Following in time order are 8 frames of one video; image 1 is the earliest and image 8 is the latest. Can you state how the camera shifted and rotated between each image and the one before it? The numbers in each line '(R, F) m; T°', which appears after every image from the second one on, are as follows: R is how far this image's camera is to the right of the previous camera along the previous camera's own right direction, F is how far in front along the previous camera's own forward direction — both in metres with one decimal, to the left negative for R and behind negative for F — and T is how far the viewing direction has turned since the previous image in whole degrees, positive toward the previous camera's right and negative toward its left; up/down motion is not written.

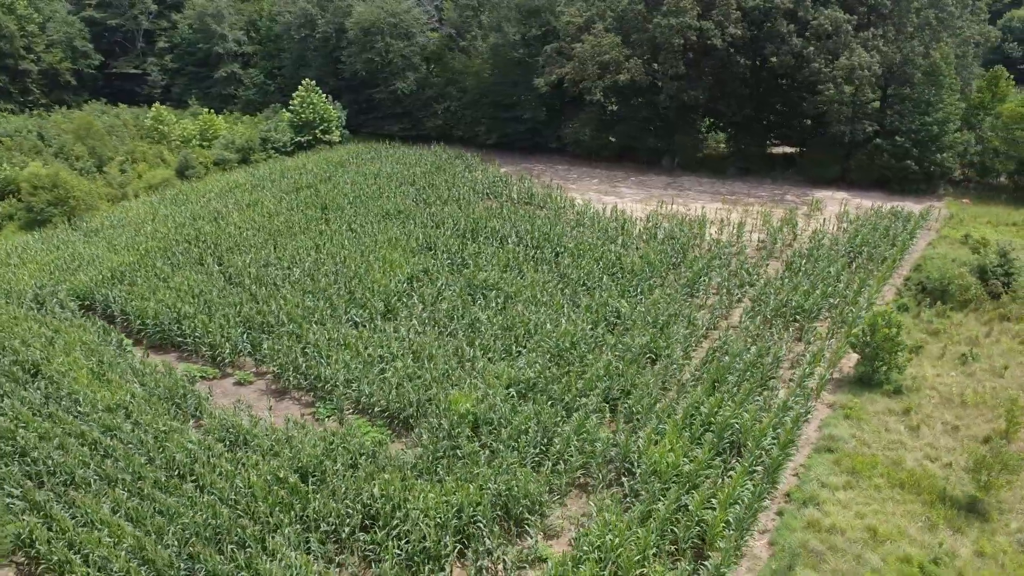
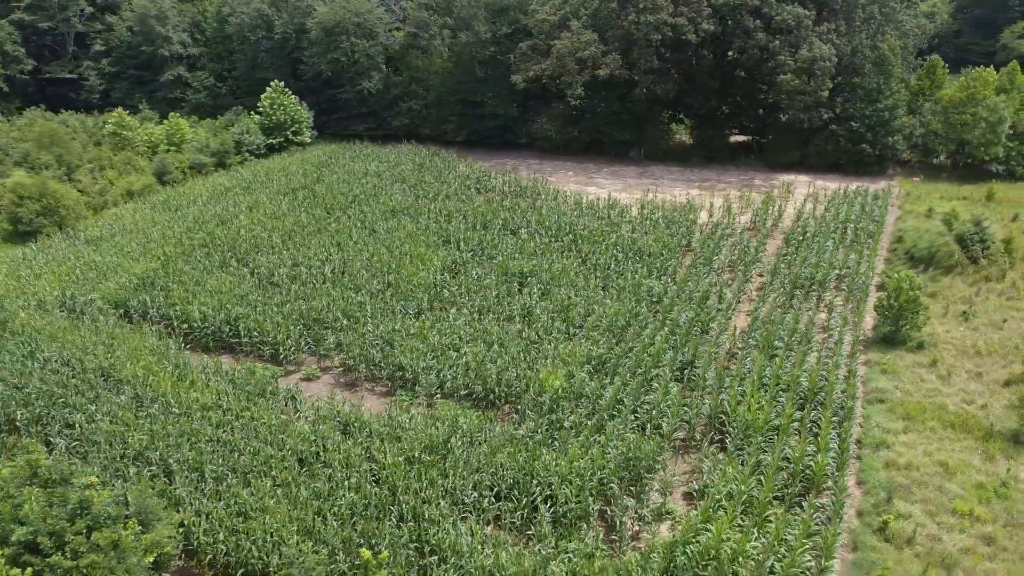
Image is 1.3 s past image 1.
(-1.7, -0.3) m; +7°
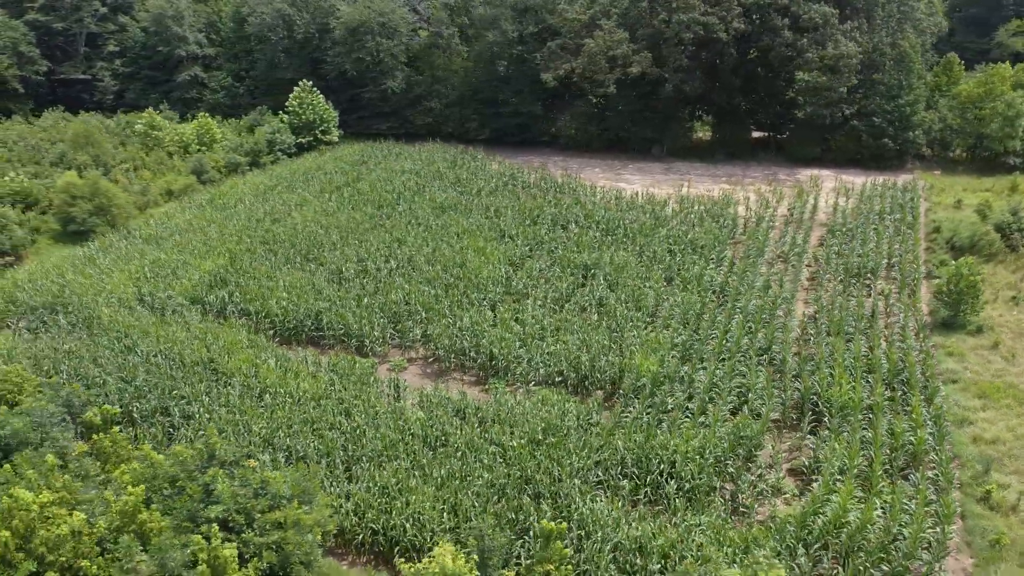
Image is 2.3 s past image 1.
(-1.2, -0.2) m; +2°
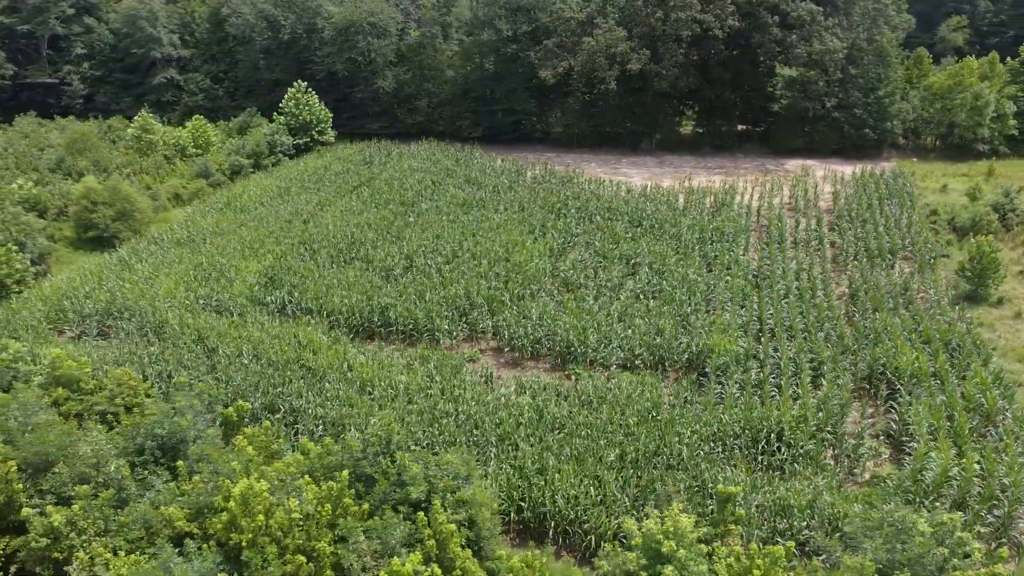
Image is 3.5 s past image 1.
(-1.6, -0.2) m; +5°
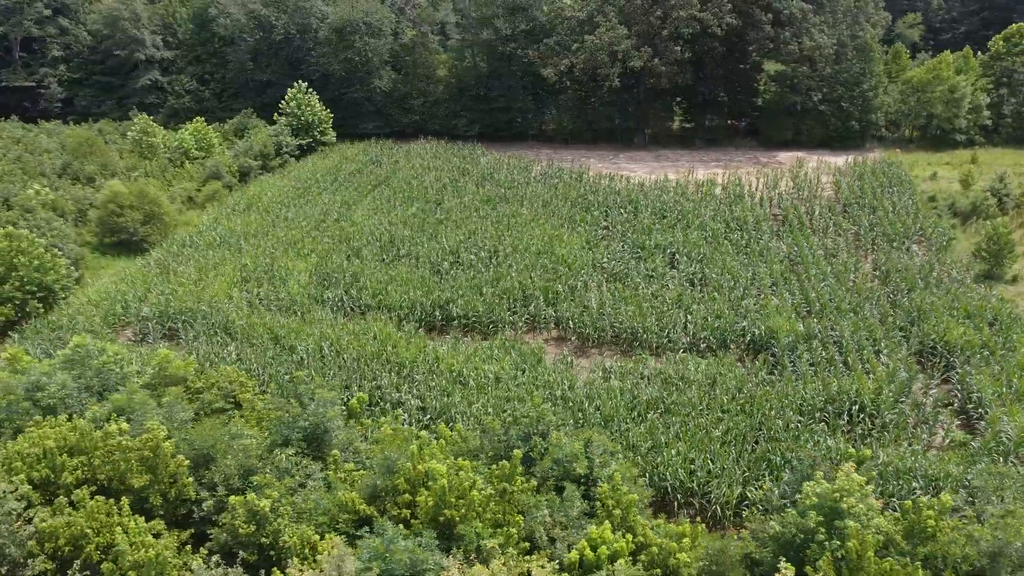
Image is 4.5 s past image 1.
(-1.4, -0.2) m; +4°
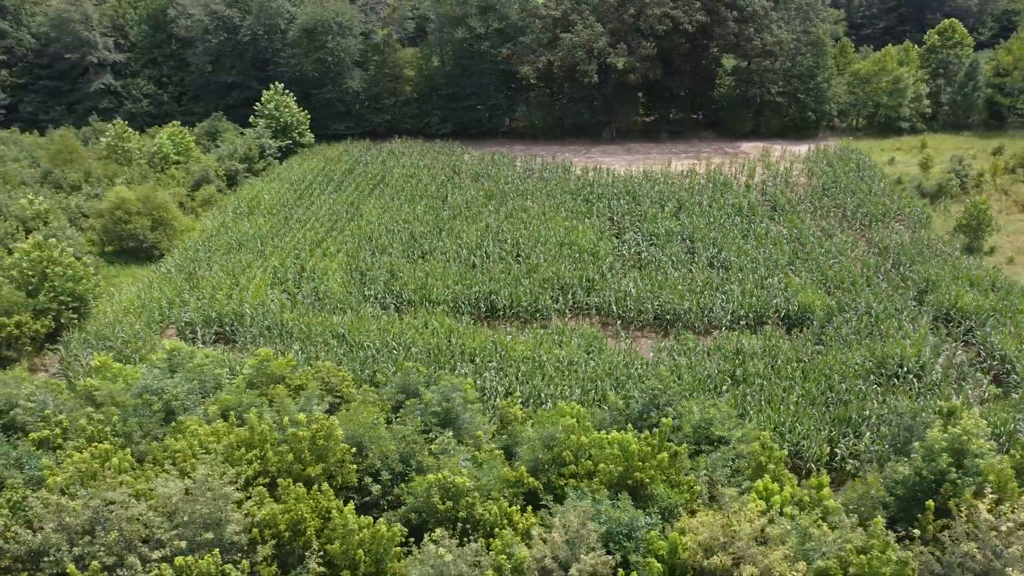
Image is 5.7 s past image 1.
(-1.6, -0.2) m; +6°
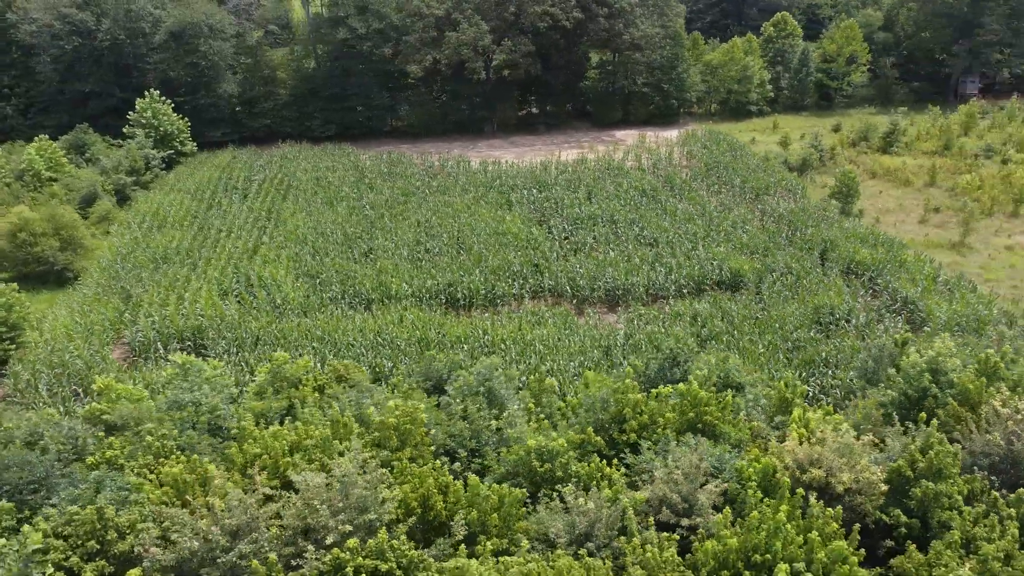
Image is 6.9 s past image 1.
(-1.6, -0.2) m; +12°
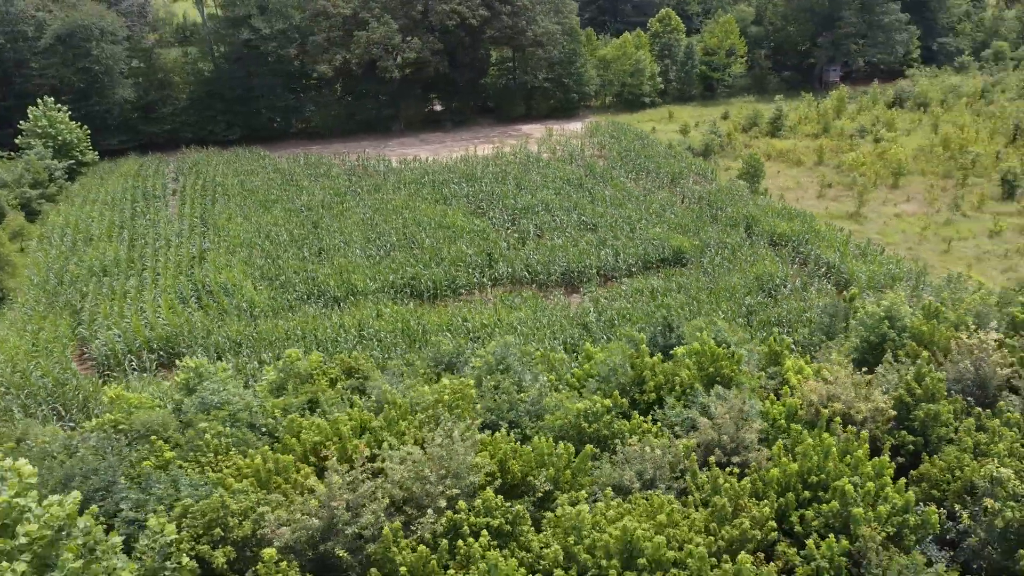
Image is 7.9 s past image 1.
(-1.2, -0.3) m; +9°
